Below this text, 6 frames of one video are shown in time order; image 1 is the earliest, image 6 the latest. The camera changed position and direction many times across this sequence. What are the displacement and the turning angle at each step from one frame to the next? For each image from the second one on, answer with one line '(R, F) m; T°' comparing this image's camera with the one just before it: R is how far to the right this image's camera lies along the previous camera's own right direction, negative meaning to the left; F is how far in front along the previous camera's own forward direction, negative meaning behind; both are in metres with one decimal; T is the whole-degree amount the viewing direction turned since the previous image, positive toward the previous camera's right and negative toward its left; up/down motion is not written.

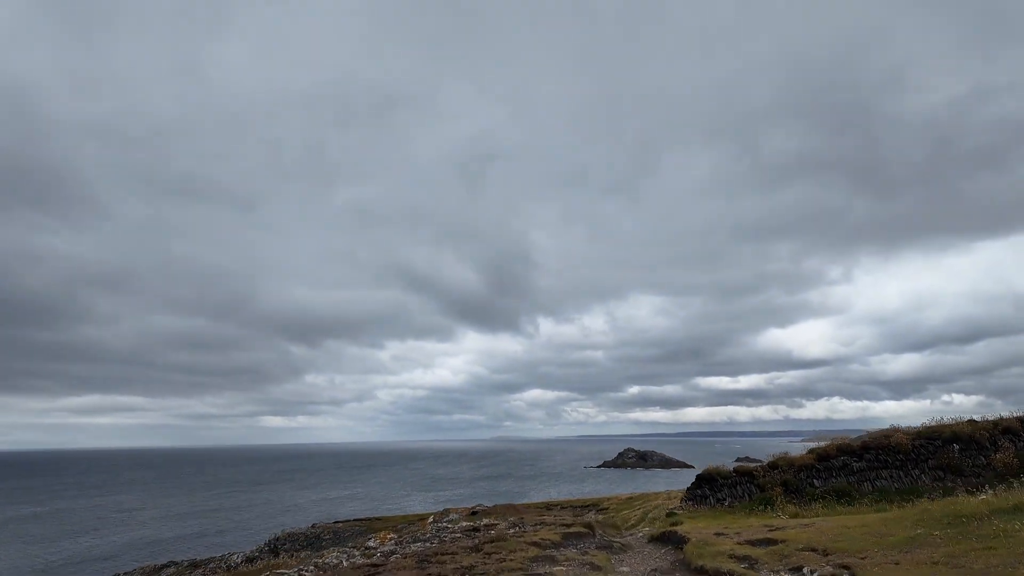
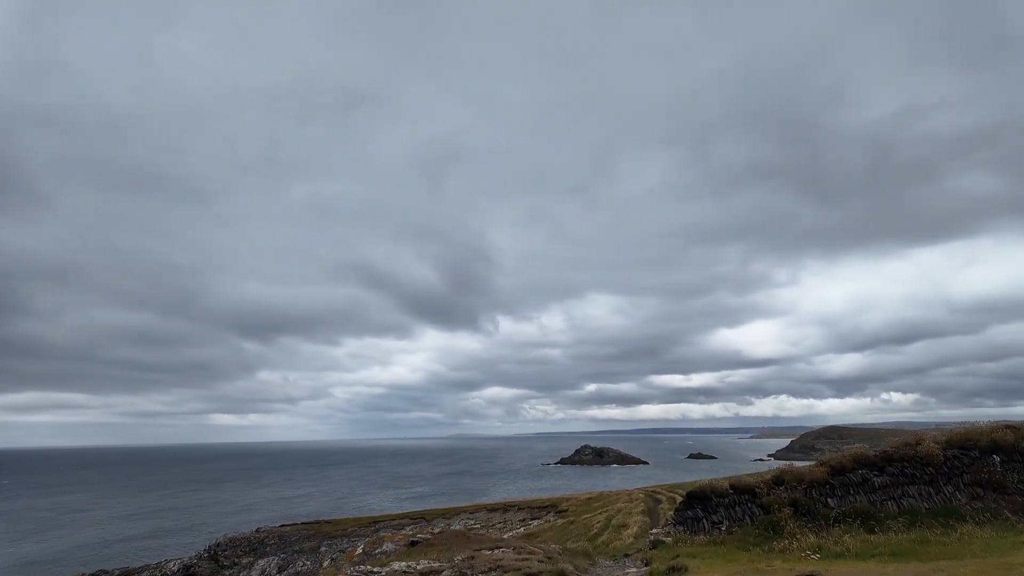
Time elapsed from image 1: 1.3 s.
(+0.1, +1.2) m; +5°
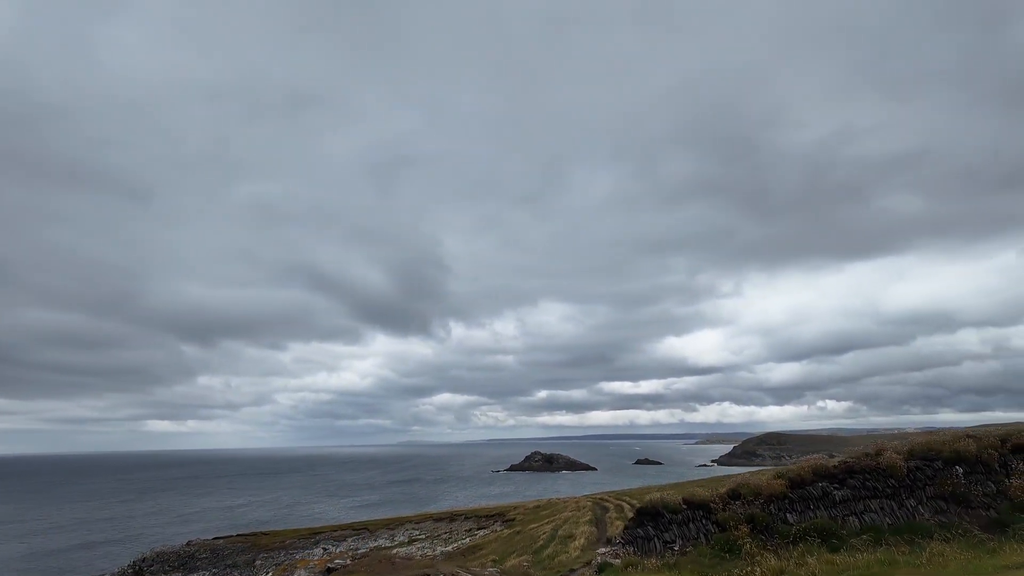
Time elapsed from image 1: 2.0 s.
(+0.2, +0.7) m; +5°
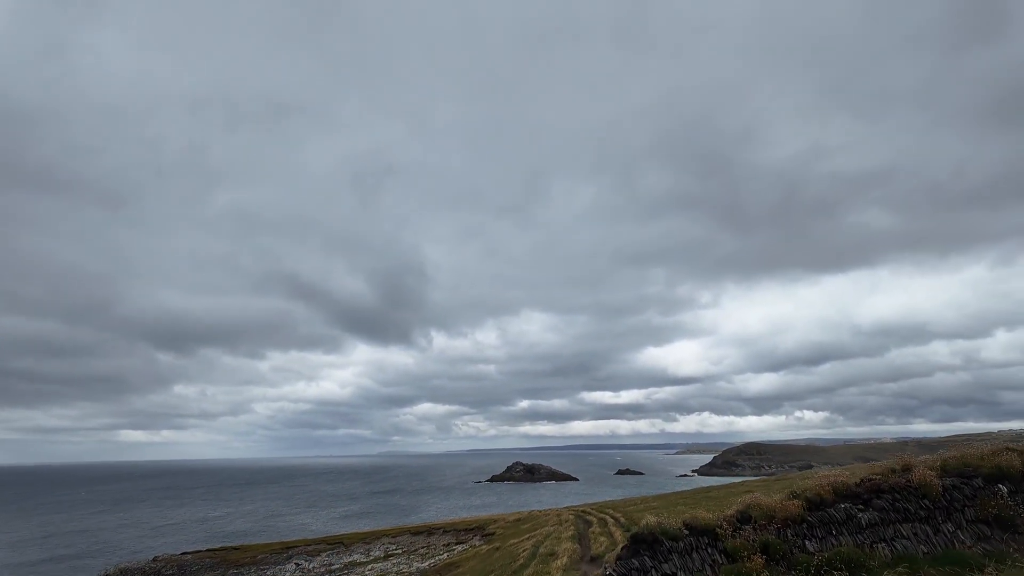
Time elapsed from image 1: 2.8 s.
(+0.1, +0.7) m; +2°
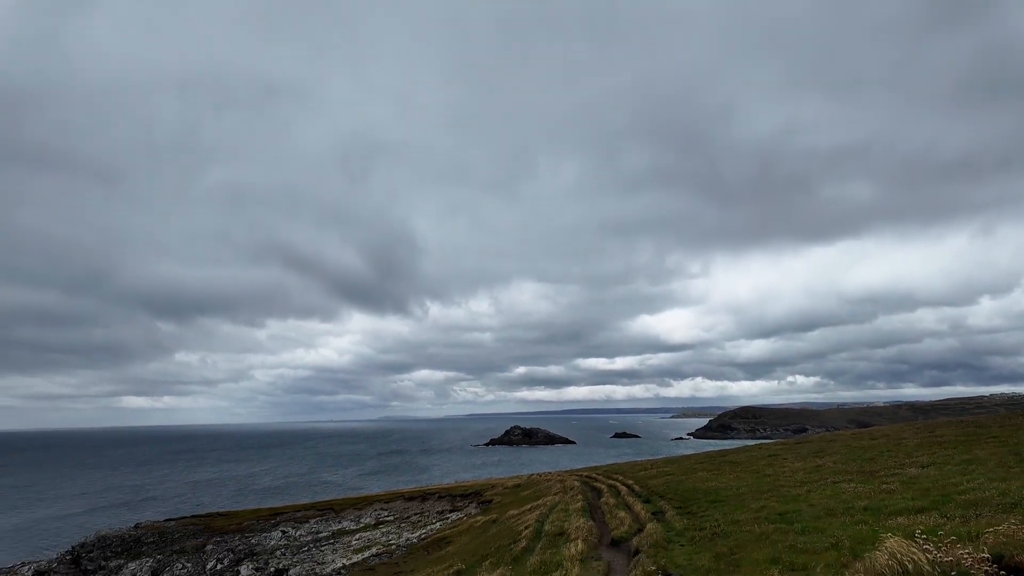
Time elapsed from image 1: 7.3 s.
(-0.2, +3.8) m; 0°
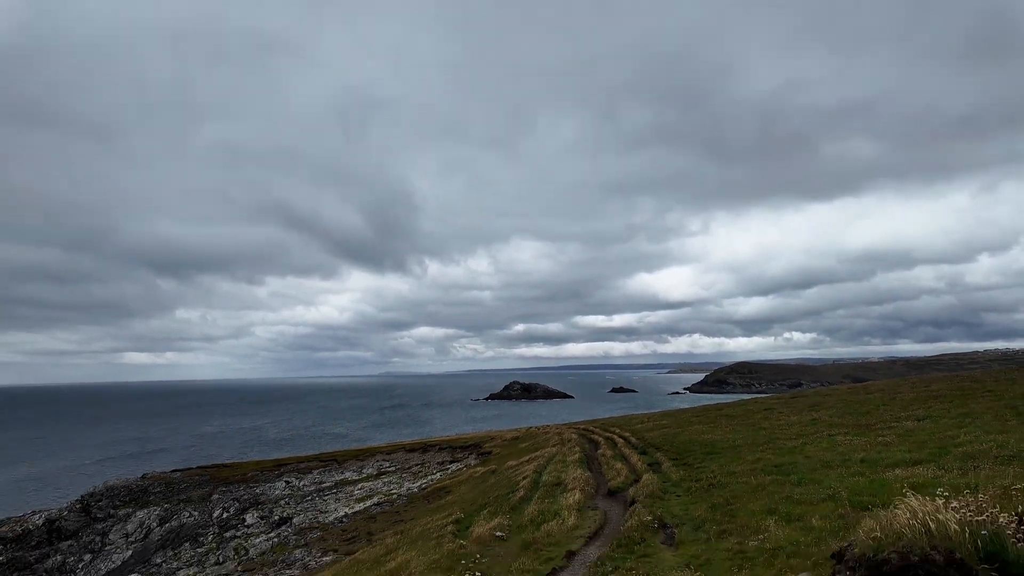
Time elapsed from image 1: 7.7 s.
(+0.1, +0.7) m; 0°
